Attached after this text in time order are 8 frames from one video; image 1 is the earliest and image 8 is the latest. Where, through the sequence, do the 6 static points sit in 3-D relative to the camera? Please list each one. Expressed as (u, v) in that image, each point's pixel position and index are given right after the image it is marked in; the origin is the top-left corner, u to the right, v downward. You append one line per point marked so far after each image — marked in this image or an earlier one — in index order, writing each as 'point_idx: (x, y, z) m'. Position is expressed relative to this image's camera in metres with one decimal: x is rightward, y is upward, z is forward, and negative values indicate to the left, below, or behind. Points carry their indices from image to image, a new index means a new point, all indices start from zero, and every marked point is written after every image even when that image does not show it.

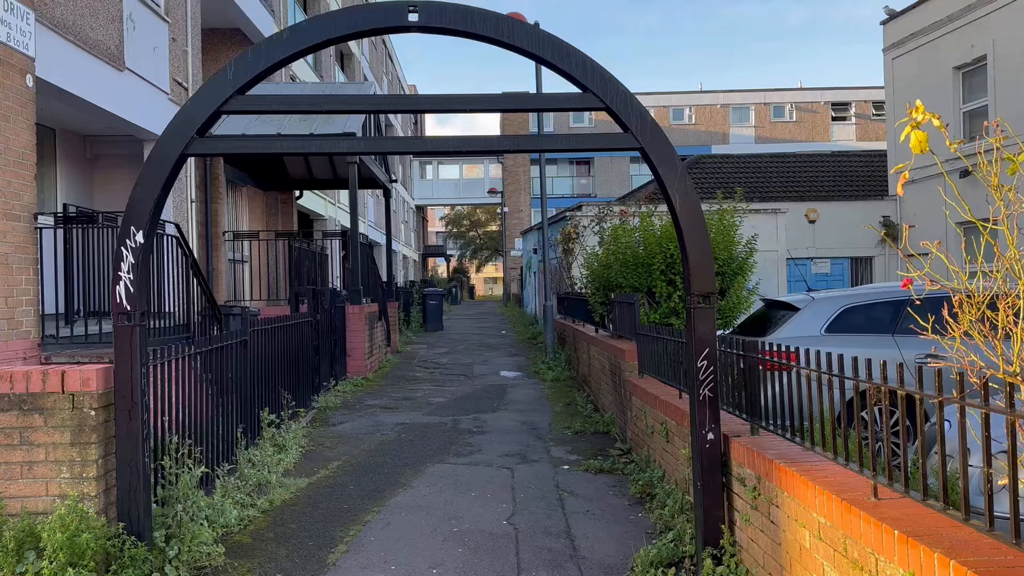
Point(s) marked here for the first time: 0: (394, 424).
0: (-1.3, -1.4, +8.4) m
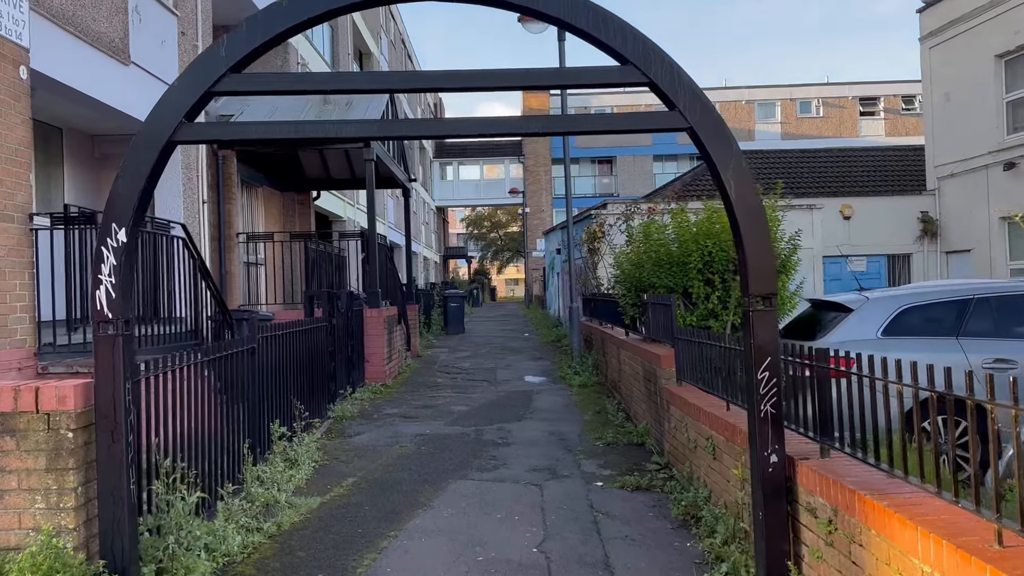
0: (-1.0, -1.5, +7.9) m
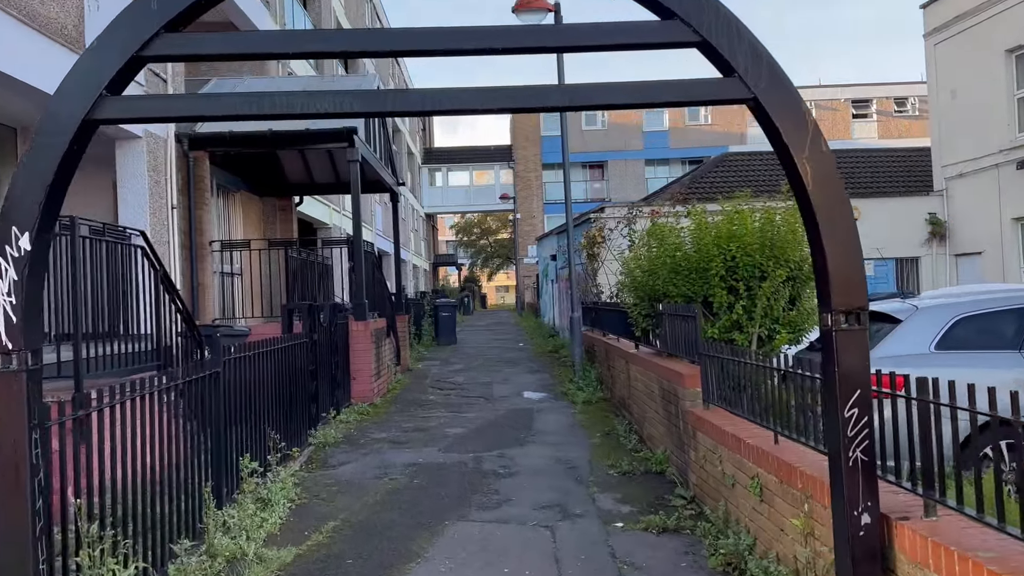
0: (-1.0, -1.6, +7.0) m
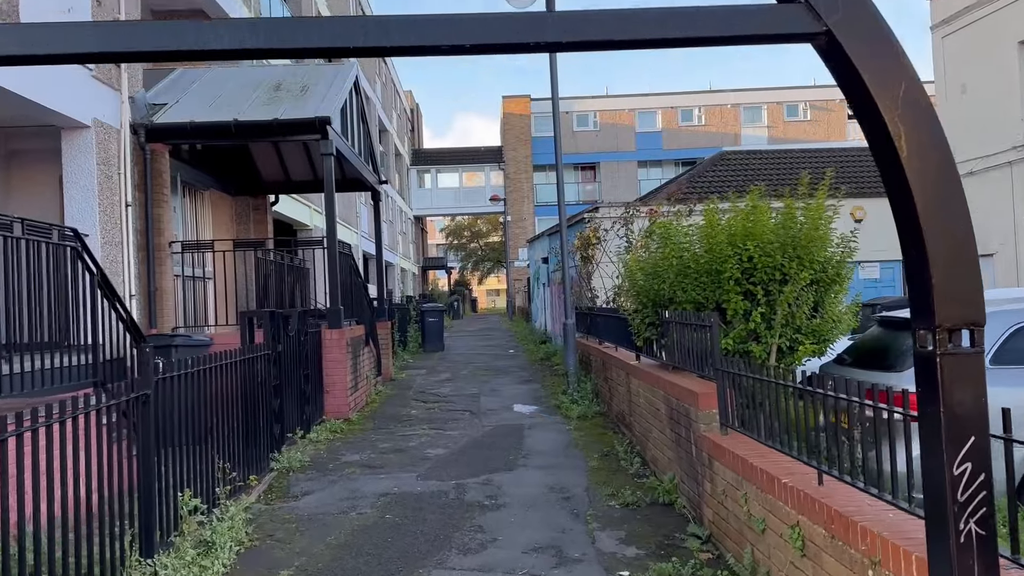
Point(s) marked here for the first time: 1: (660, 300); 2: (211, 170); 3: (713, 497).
0: (-1.1, -1.6, +6.2) m
1: (+1.4, -0.1, +7.2) m
2: (-4.6, +1.8, +12.2) m
3: (+1.3, -1.3, +5.0) m
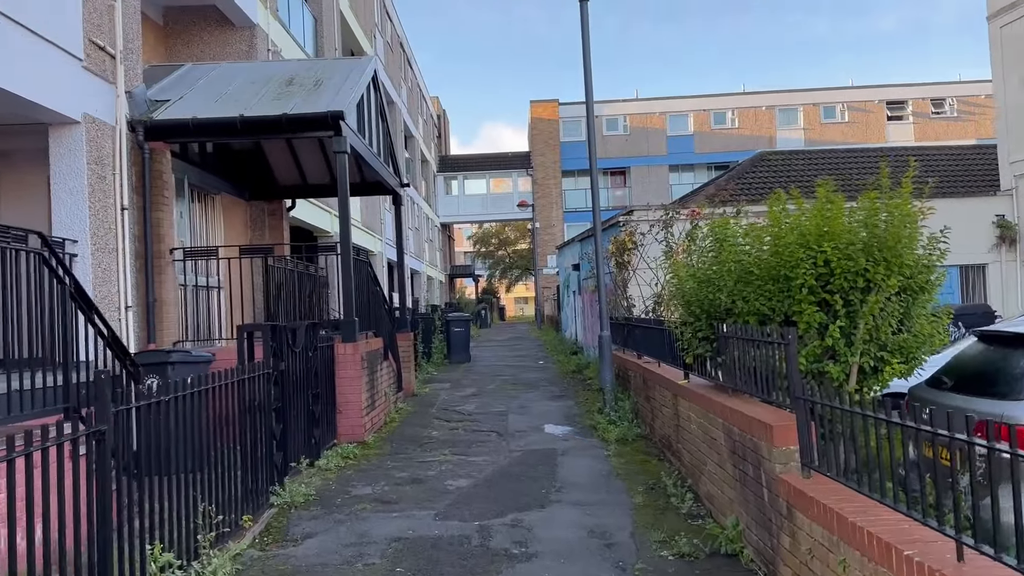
0: (-0.8, -1.7, +5.3) m
1: (+1.6, -0.2, +6.3) m
2: (-4.2, +1.7, +11.5) m
3: (+1.5, -1.4, +4.1) m
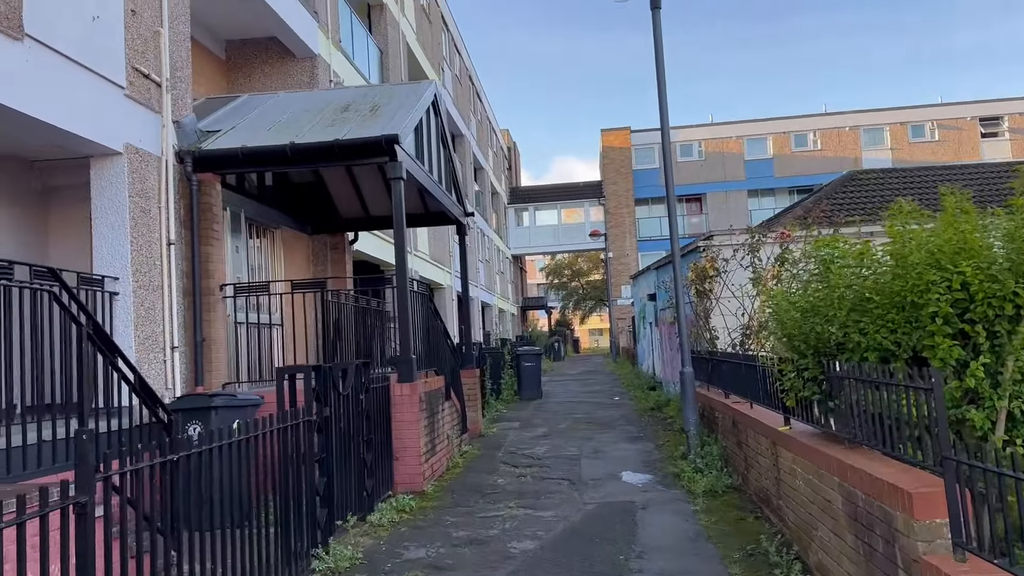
0: (-0.4, -1.9, +4.6) m
1: (+2.1, -0.4, +5.3) m
2: (-3.2, +1.2, +11.1) m
3: (+1.7, -1.5, +3.1) m
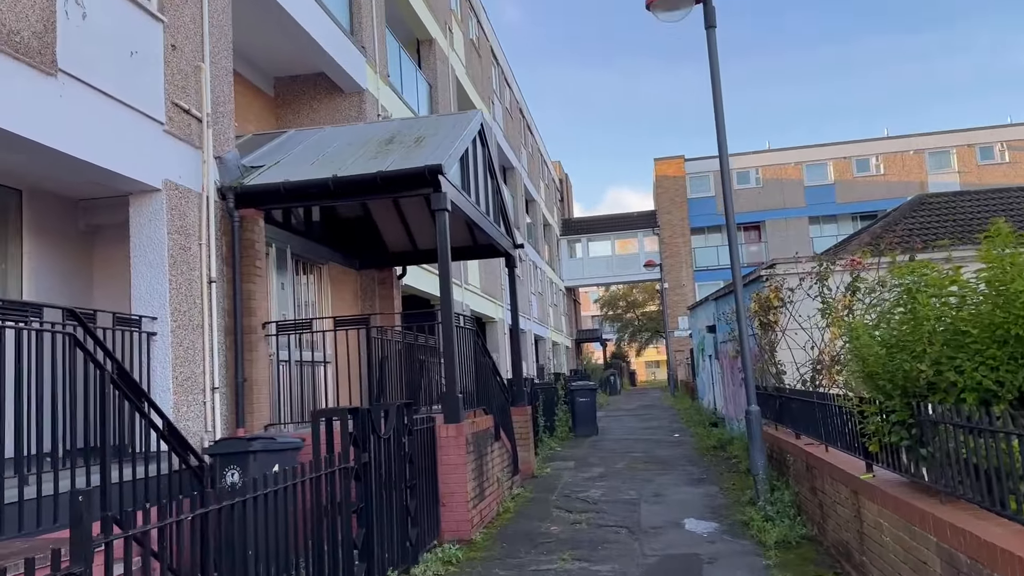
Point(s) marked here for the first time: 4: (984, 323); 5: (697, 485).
0: (-0.1, -2.1, +4.1) m
1: (+2.4, -0.6, +4.8) m
2: (-2.5, +0.7, +11.0) m
3: (+1.9, -1.6, +2.5) m
4: (+2.4, -0.2, +4.1) m
5: (+2.3, -2.5, +9.9) m
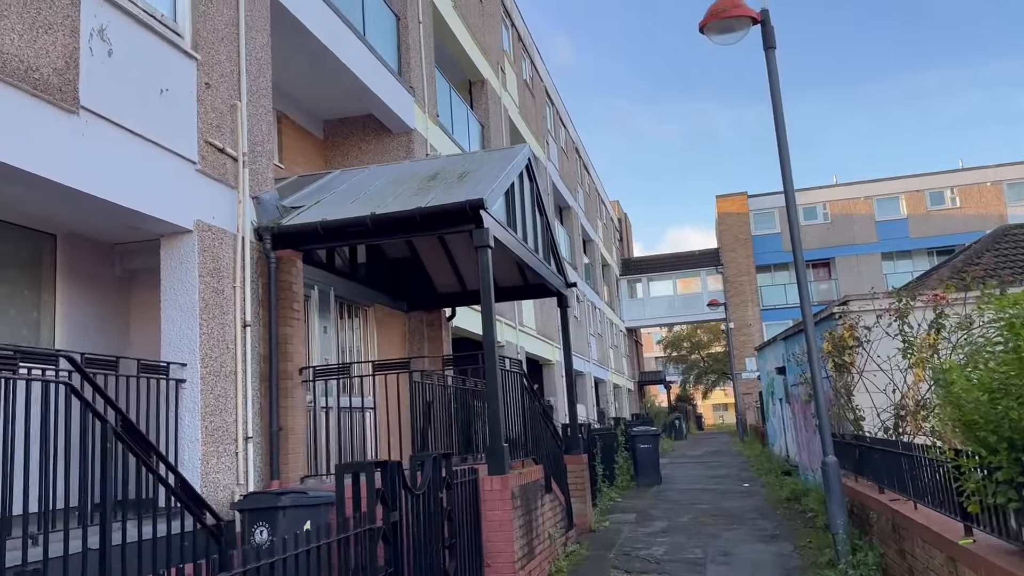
0: (0.0, -2.3, +3.5) m
1: (+2.6, -0.8, +4.0) m
2: (-1.8, +0.1, +10.7) m
3: (+1.9, -1.7, +1.8) m
4: (+2.6, -0.3, +3.4) m
5: (+3.0, -2.9, +9.1) m
